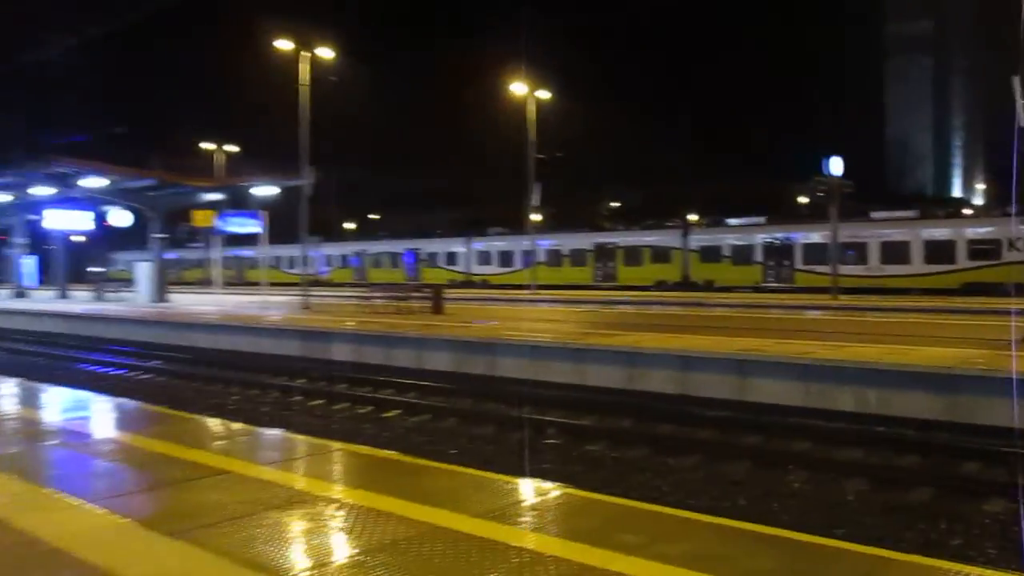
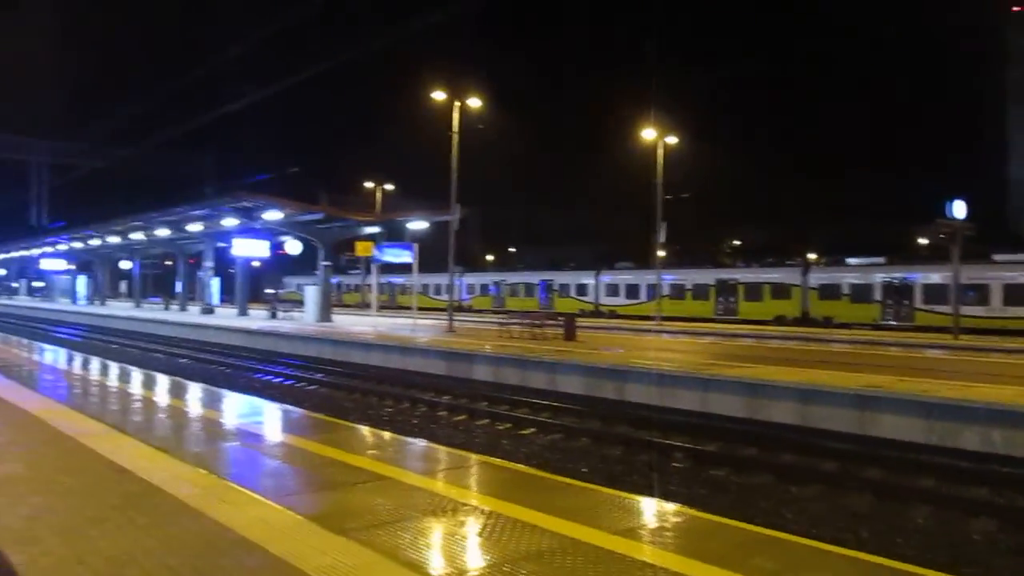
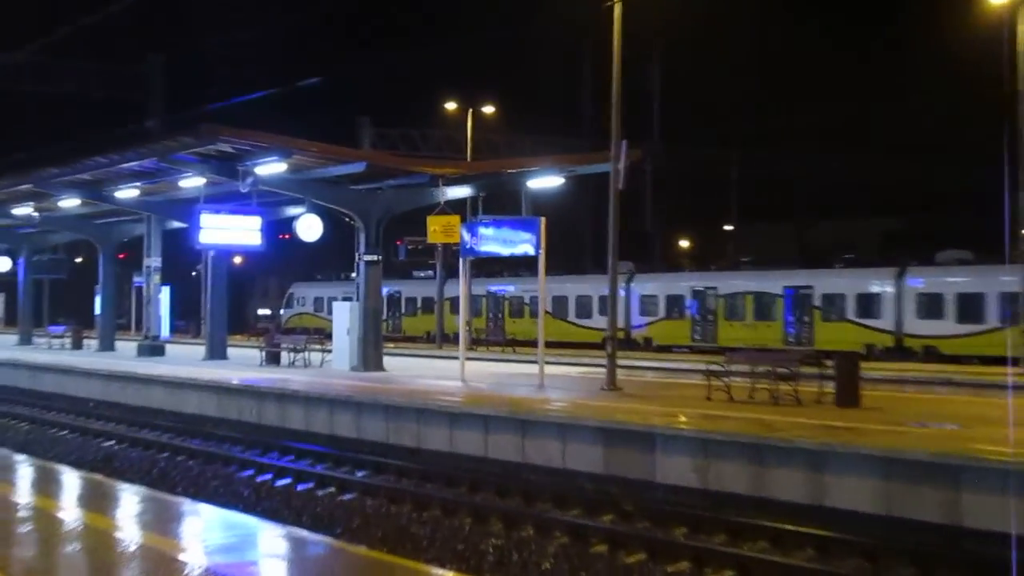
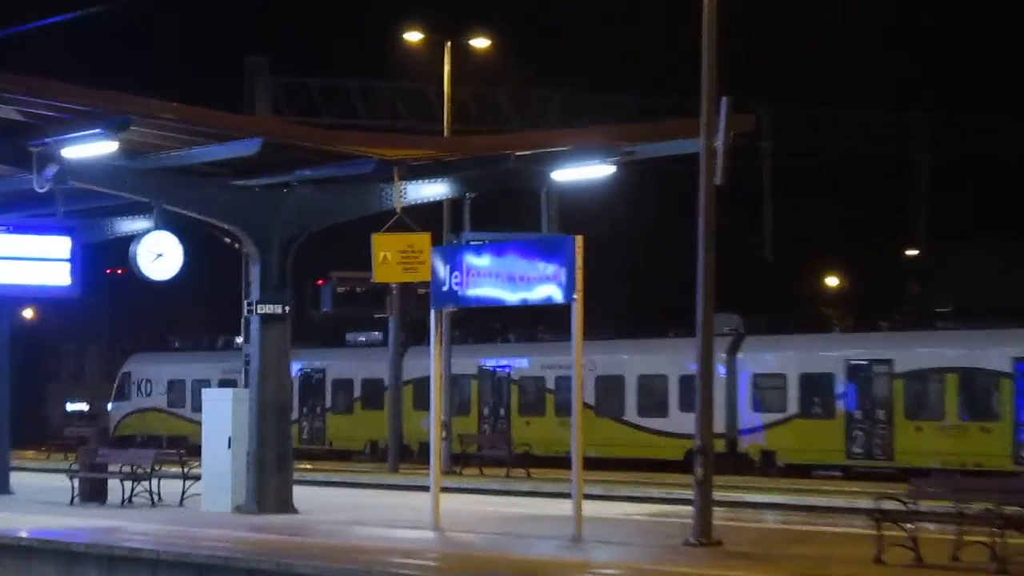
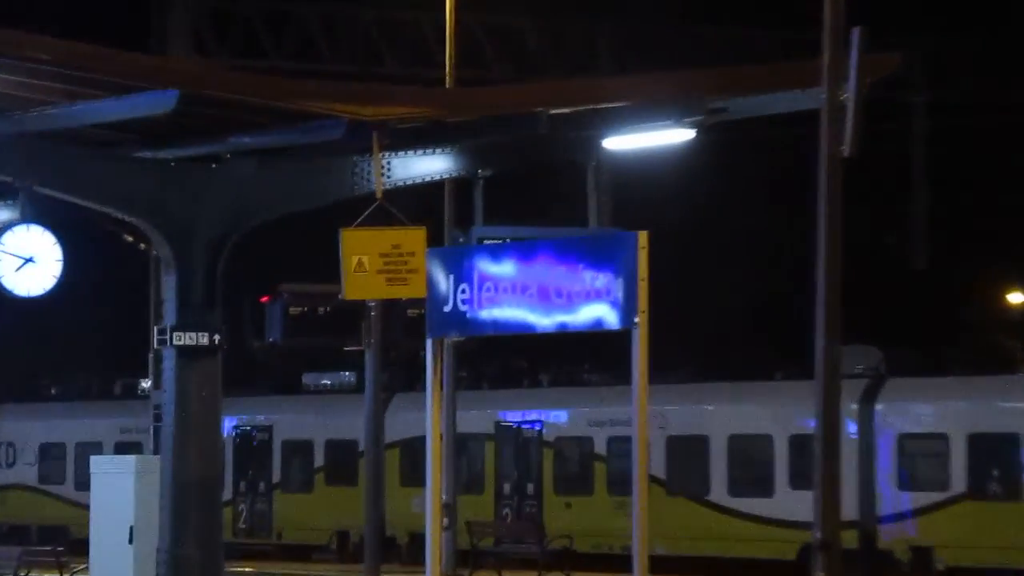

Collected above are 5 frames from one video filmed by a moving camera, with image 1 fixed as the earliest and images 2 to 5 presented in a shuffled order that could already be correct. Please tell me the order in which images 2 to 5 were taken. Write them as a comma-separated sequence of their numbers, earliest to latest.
2, 3, 4, 5
